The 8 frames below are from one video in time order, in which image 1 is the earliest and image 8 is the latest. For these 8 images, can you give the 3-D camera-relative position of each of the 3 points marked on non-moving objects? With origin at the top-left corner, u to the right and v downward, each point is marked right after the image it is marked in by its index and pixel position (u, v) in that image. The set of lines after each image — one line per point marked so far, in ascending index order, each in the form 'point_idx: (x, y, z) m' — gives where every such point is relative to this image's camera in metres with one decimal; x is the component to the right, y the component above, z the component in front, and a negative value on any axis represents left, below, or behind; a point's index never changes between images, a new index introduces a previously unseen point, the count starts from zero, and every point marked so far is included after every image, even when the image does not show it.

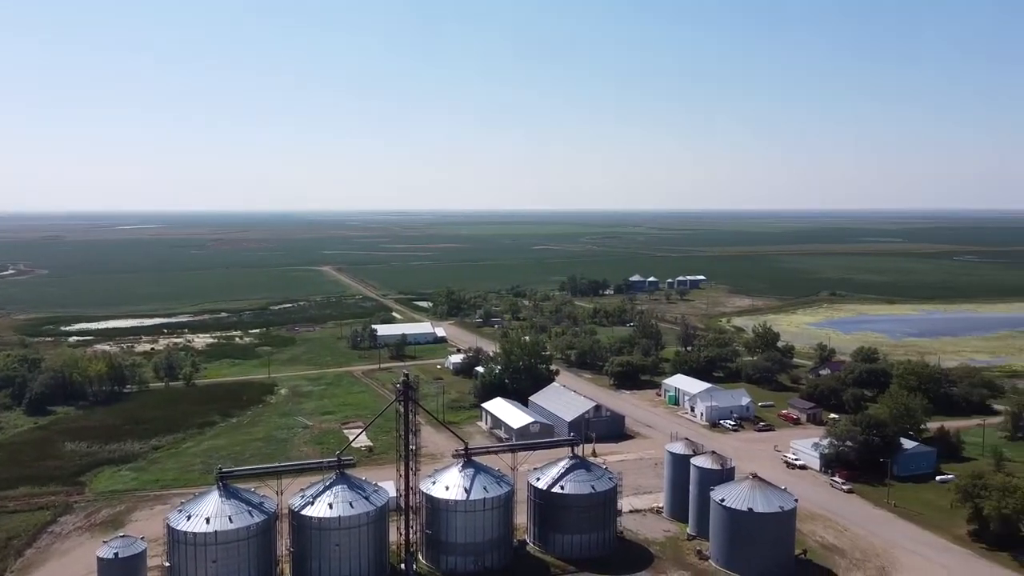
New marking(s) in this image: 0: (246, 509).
0: (-6.2, -5.2, +18.6) m
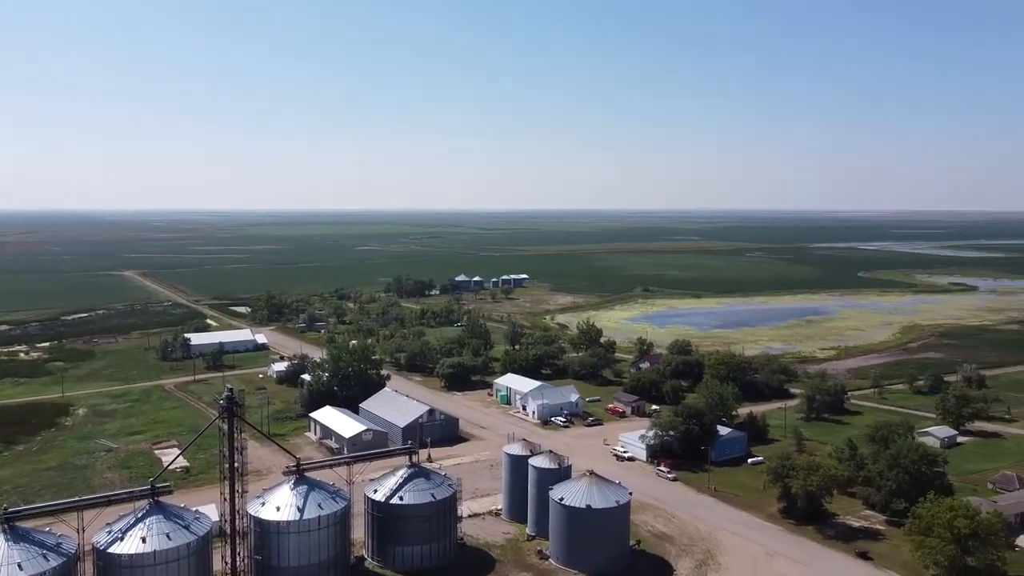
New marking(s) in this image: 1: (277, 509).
0: (-9.7, -5.4, +16.3) m
1: (-5.7, -5.3, +19.1) m
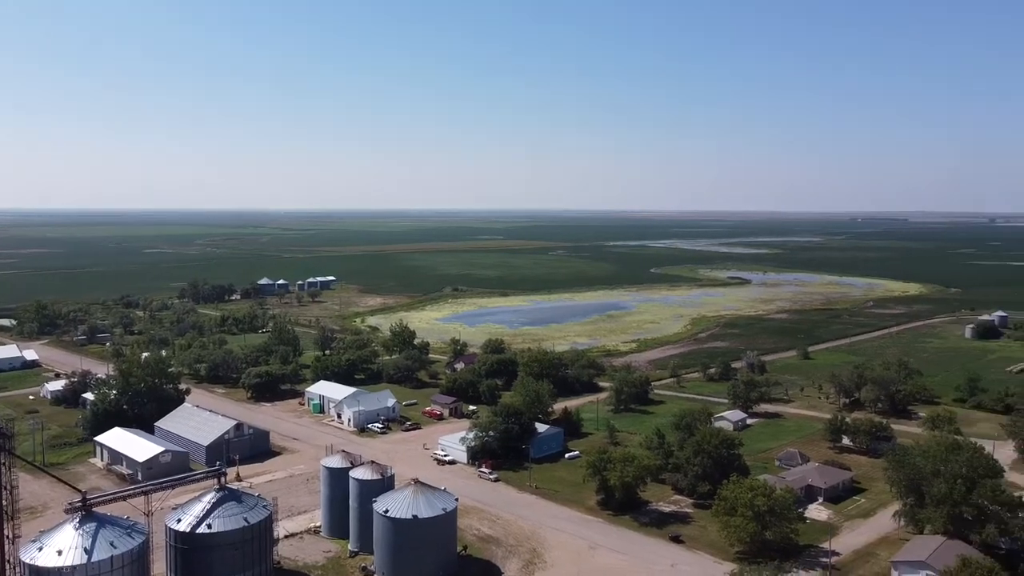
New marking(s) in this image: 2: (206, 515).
0: (-12.8, -5.8, +12.9) m
1: (-9.5, -5.6, +16.7) m
2: (-7.4, -5.5, +19.0) m
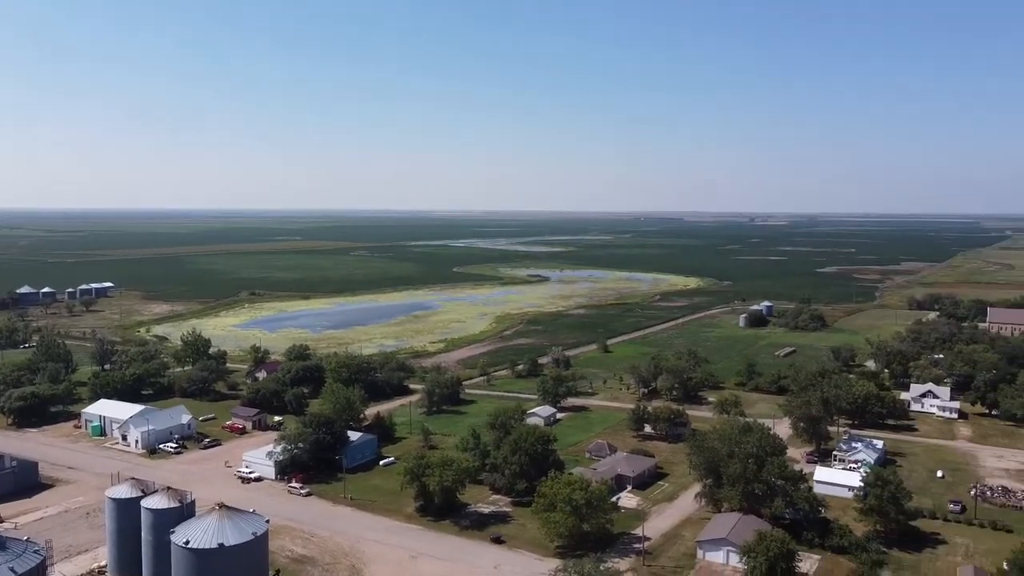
0: (-15.0, -6.1, +8.9) m
1: (-12.8, -5.9, +13.3) m
2: (-11.2, -5.7, +16.1) m
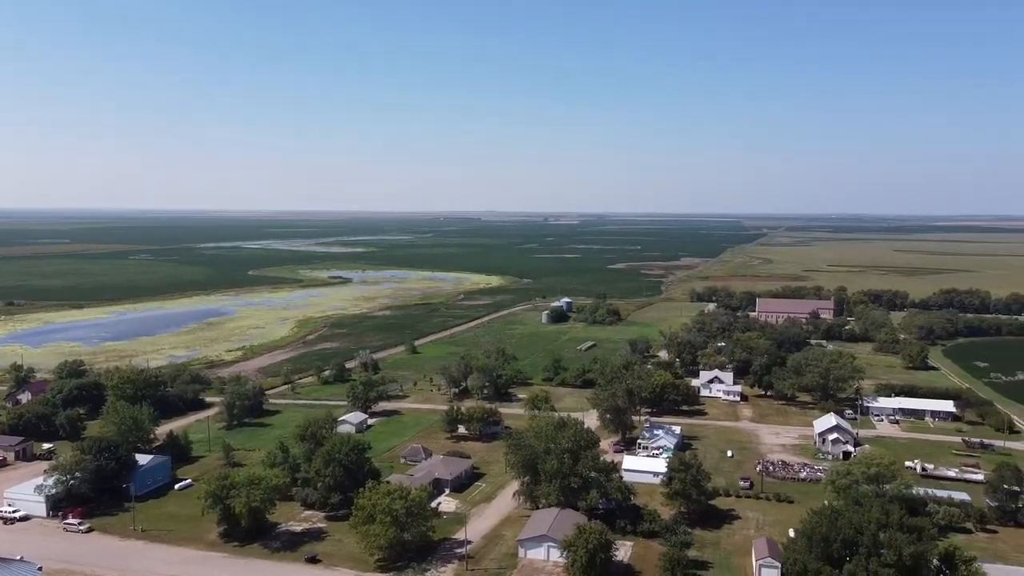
0: (-16.1, -6.5, +4.4) m
1: (-15.0, -6.2, +9.2) m
2: (-14.3, -6.1, +12.3) m
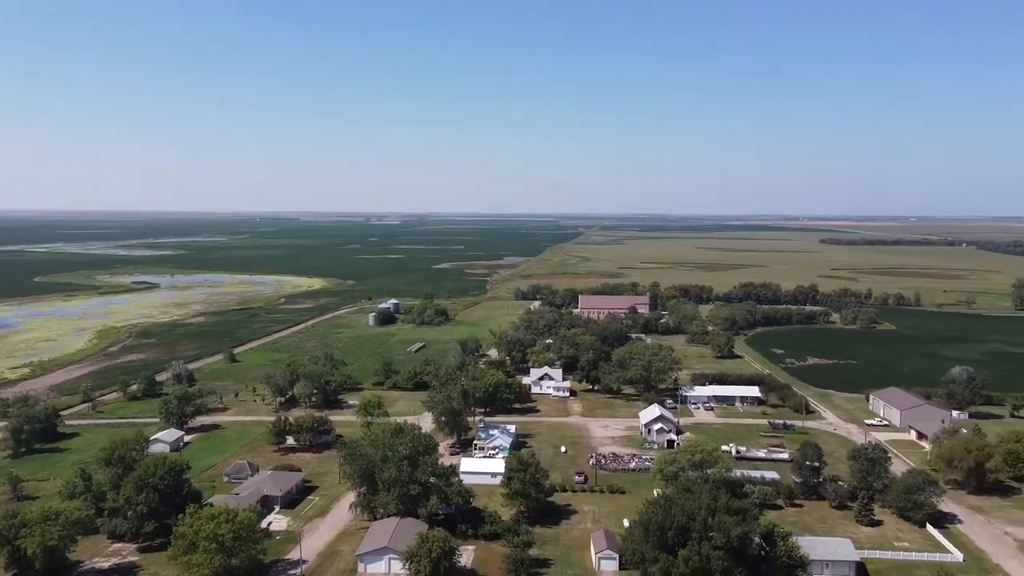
0: (-16.1, -6.9, +0.2) m
1: (-16.1, -6.6, +5.2) m
2: (-16.1, -6.4, +8.4) m
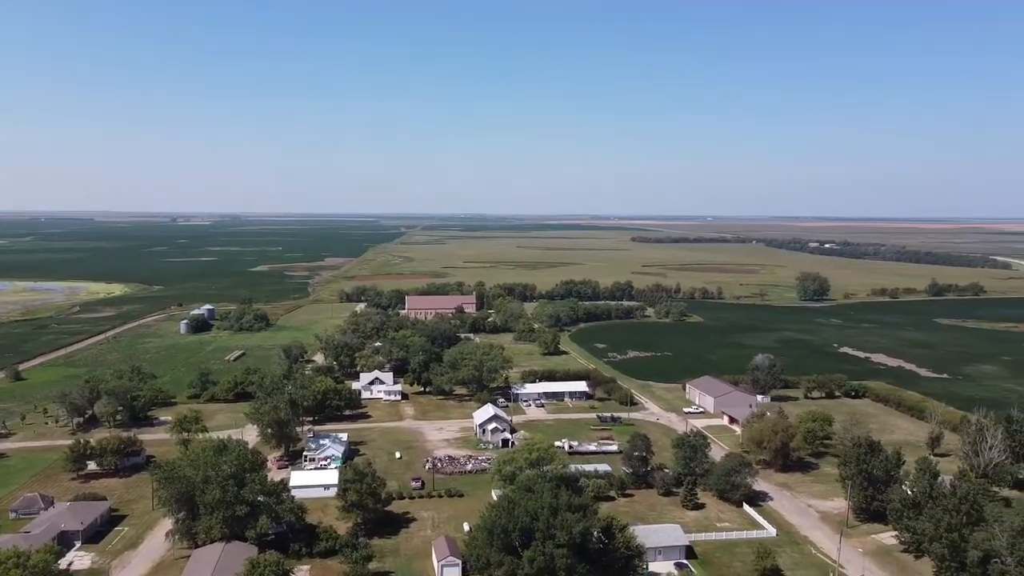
0: (-15.2, -7.2, -3.8) m
1: (-16.3, -7.0, +1.0) m
2: (-17.0, -6.8, +4.1) m
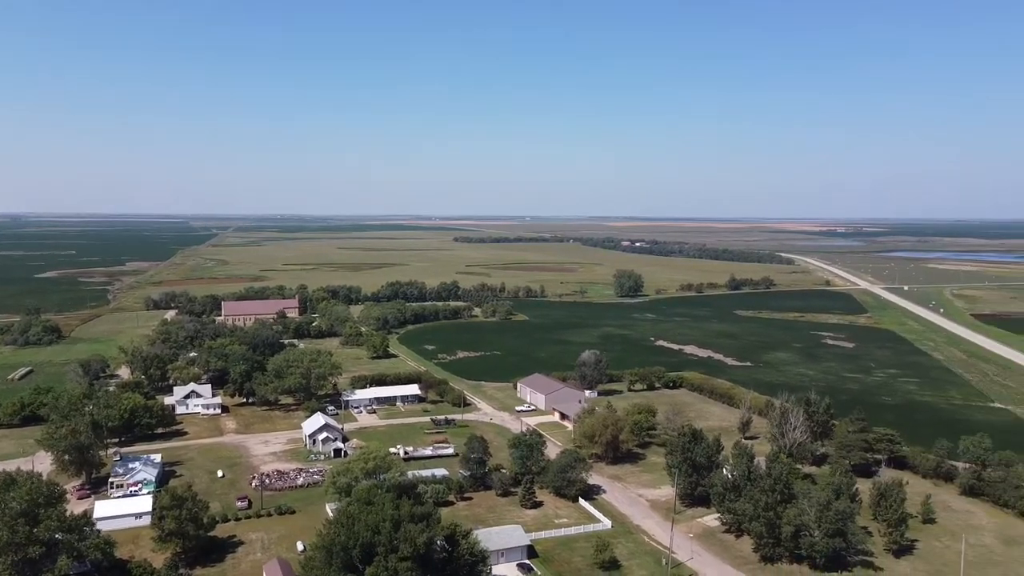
0: (-13.4, -7.6, -7.6) m
1: (-15.6, -7.3, -3.1) m
2: (-16.9, -7.2, -0.2) m
